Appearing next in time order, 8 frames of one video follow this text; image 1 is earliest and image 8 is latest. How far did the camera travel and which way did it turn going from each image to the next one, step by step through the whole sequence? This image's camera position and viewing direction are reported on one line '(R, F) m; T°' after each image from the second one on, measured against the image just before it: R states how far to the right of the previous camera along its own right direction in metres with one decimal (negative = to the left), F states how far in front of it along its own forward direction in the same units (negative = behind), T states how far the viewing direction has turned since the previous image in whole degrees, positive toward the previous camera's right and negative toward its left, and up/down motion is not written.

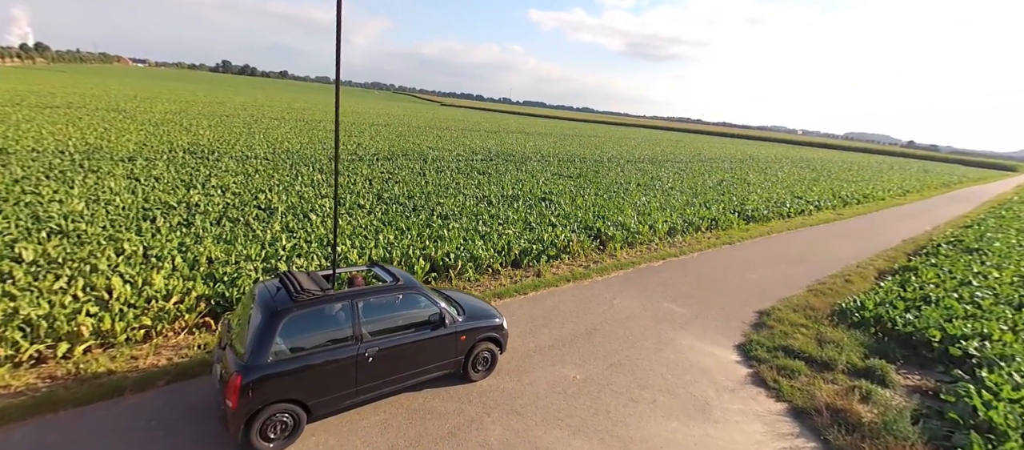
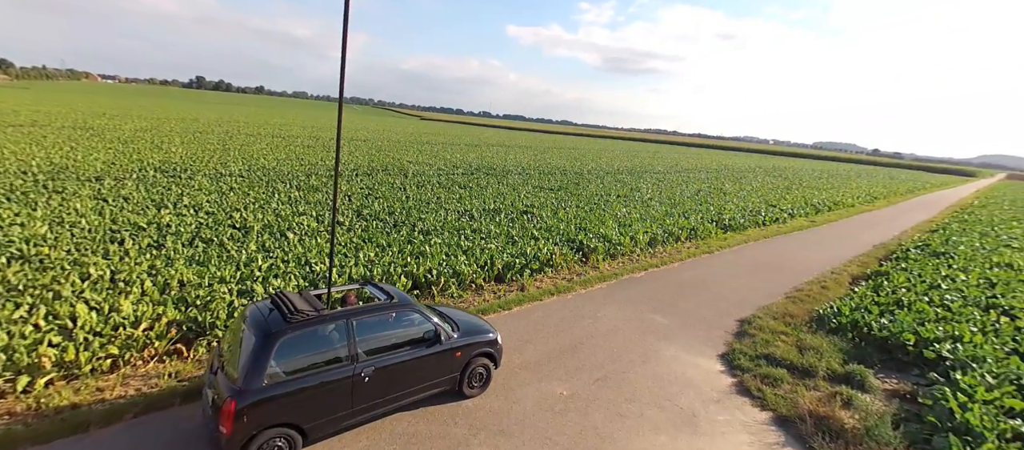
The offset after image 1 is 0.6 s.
(0.0, 0.0) m; +2°
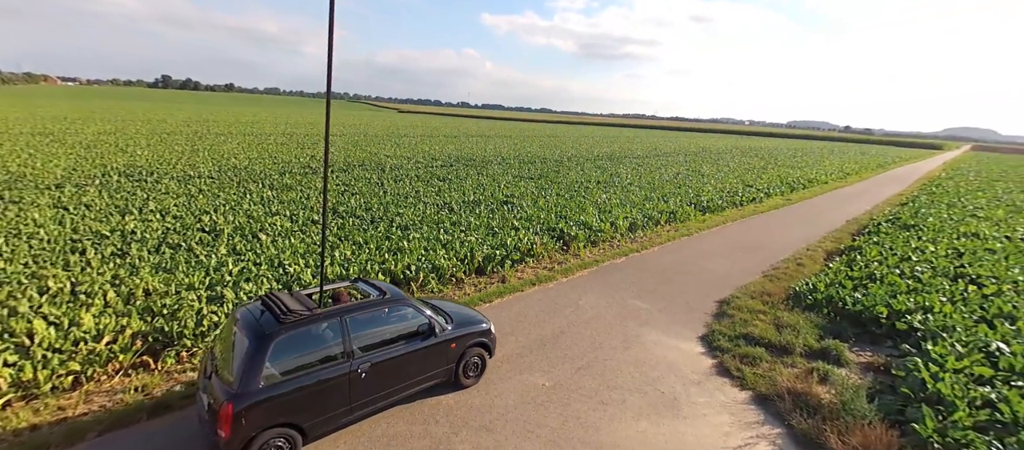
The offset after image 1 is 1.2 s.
(+0.1, +0.1) m; +2°
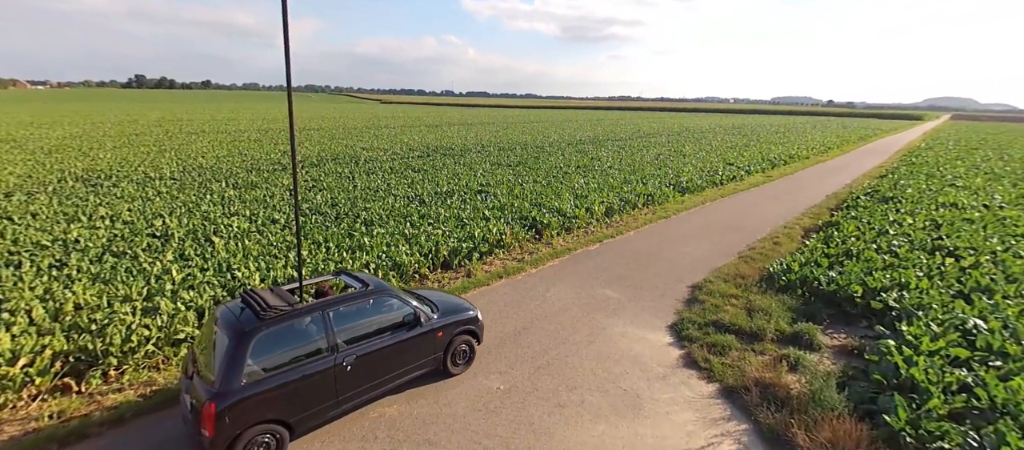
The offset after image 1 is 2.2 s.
(+0.6, +0.4) m; +1°
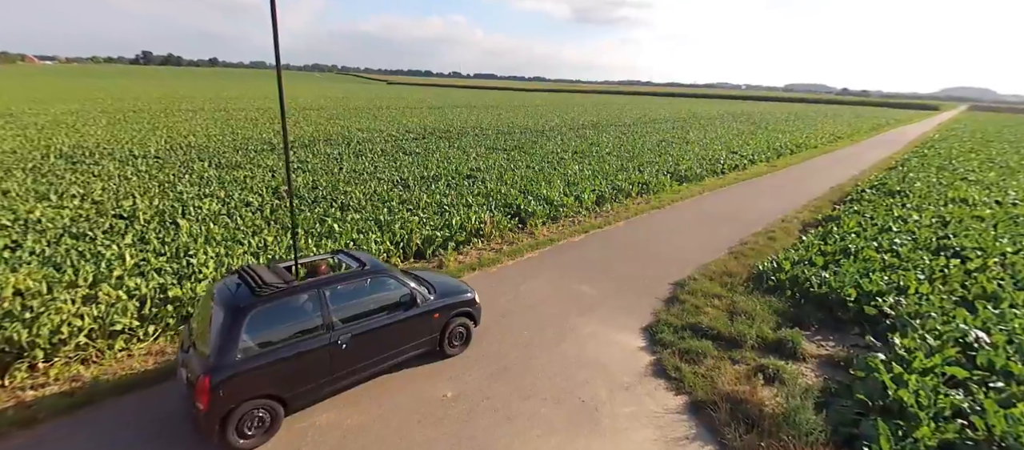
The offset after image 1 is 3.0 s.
(+0.6, +0.5) m; -1°
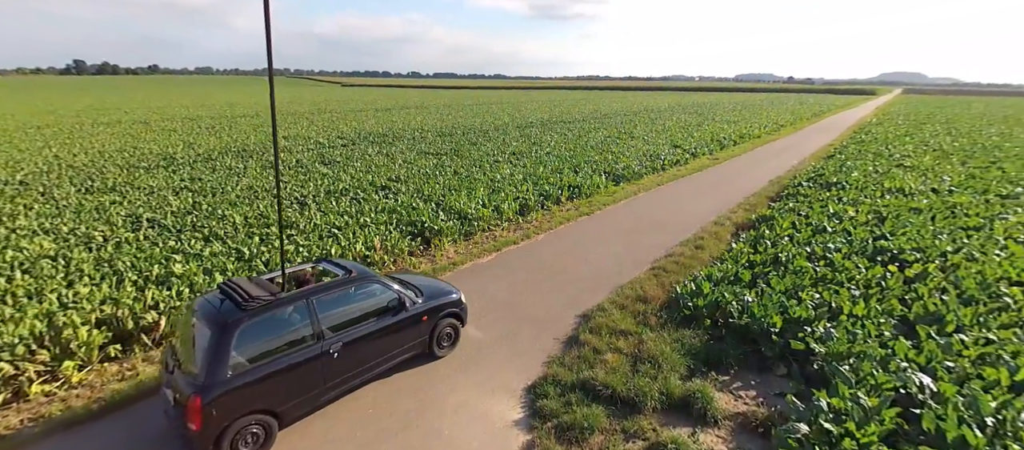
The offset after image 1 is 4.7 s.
(+1.5, +1.3) m; +4°
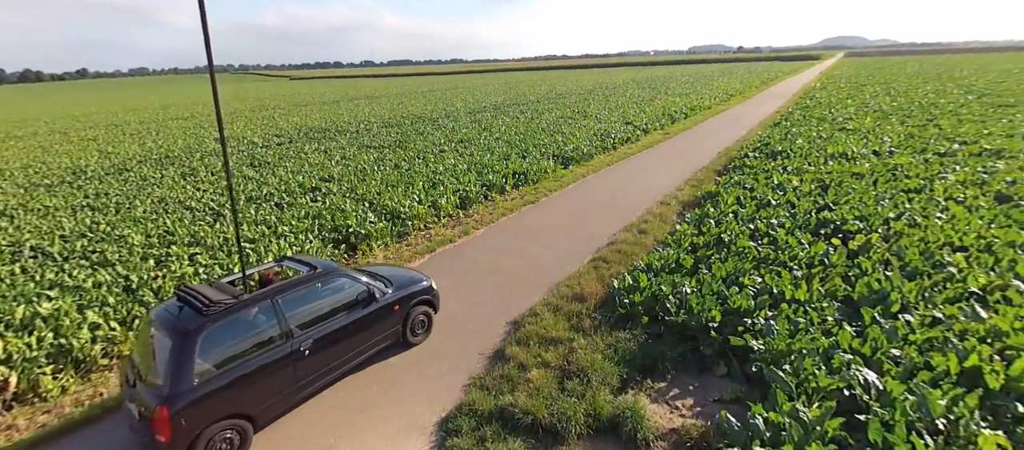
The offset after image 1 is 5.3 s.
(+0.8, +0.7) m; +4°
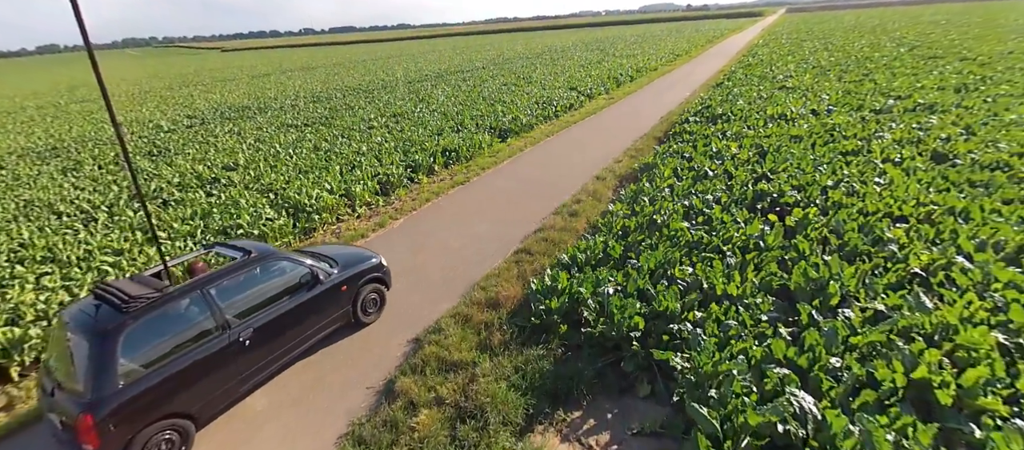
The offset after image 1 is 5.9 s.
(+0.8, +0.9) m; +5°
